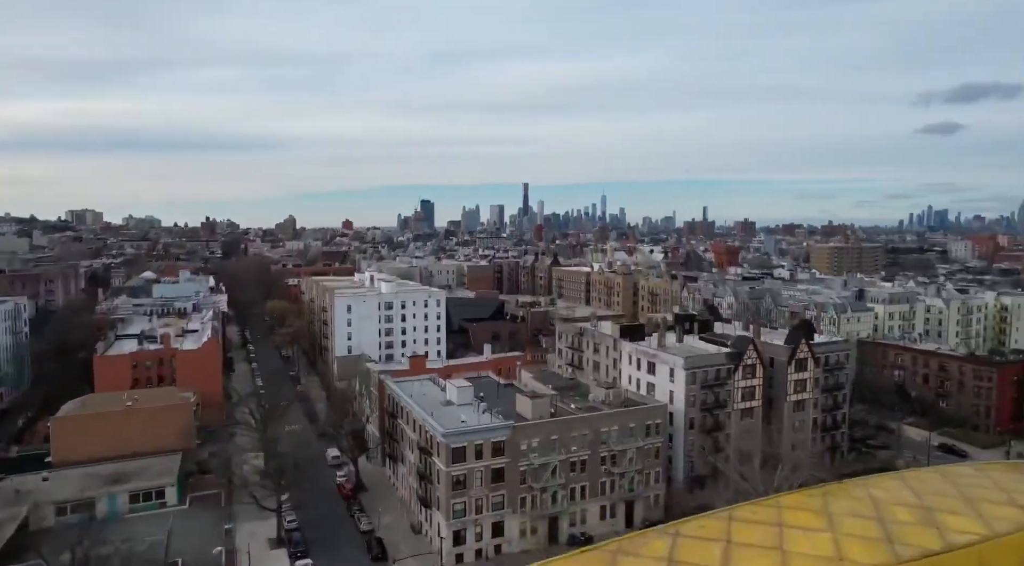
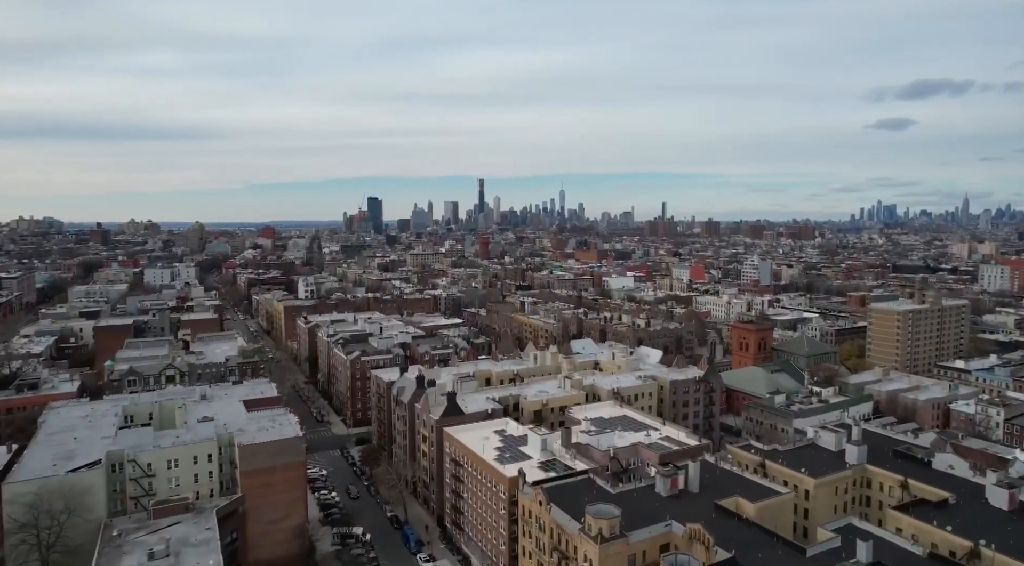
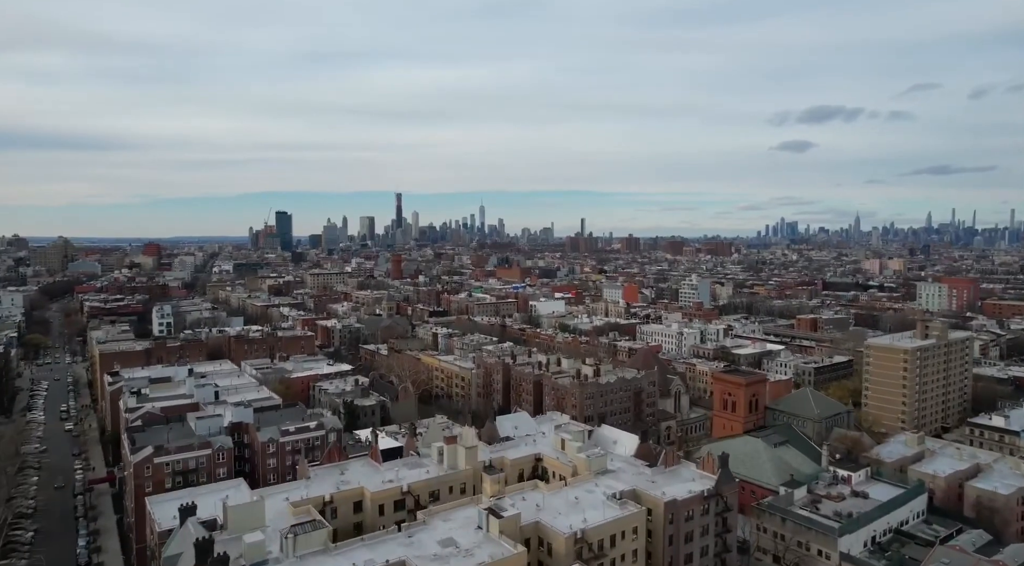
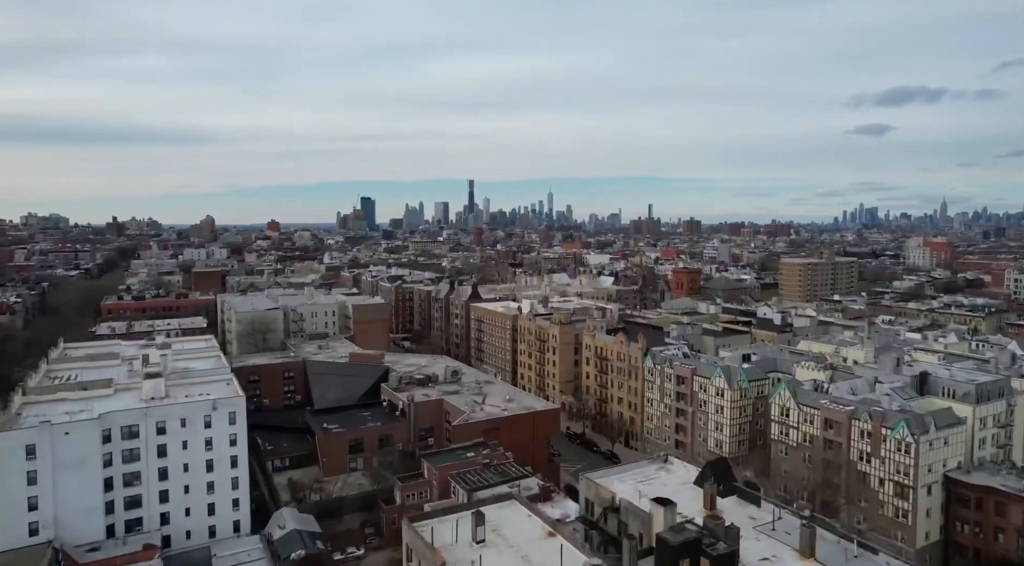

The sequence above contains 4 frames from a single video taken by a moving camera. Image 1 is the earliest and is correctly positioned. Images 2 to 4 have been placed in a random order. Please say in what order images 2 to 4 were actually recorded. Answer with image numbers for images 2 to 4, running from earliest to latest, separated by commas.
4, 2, 3
